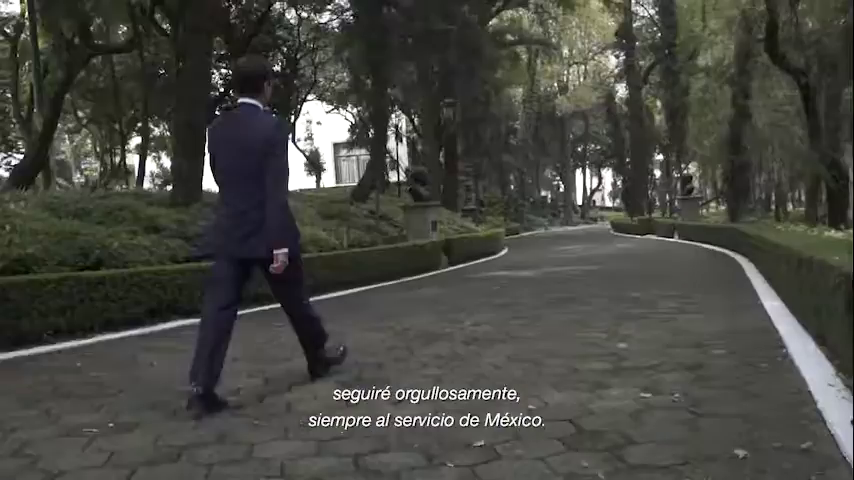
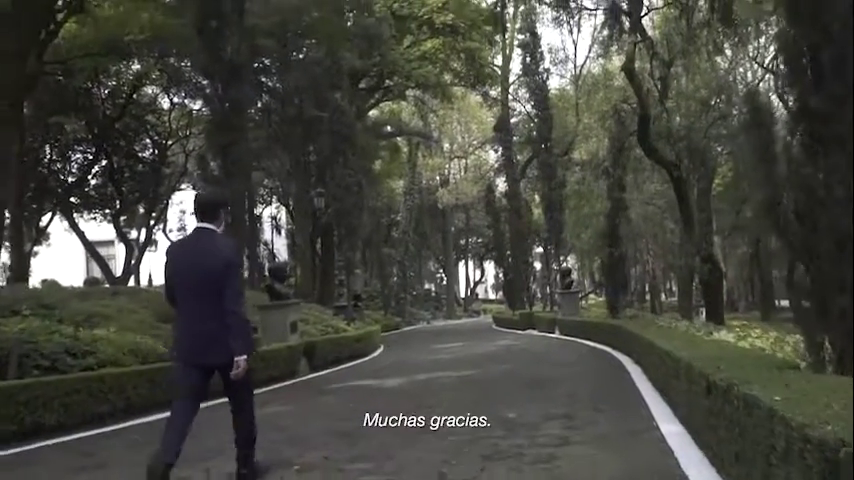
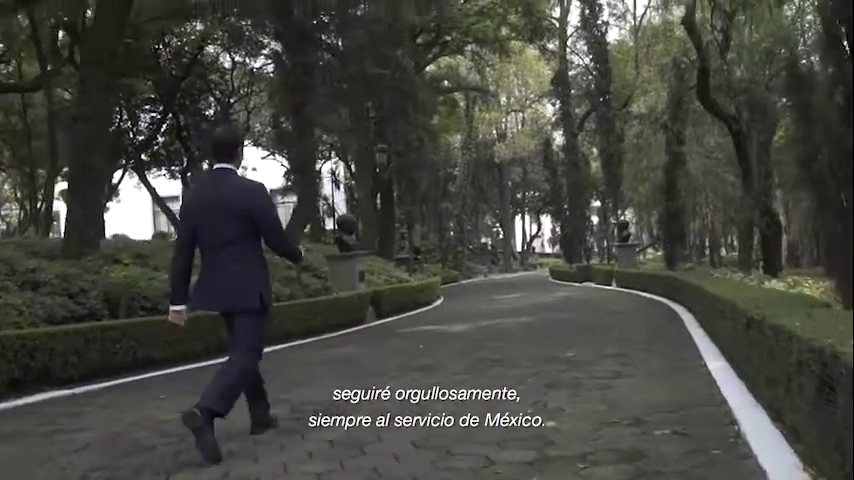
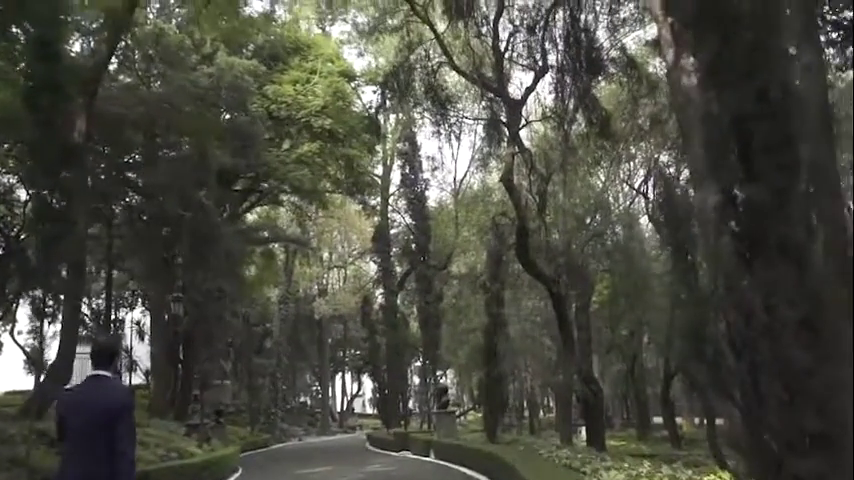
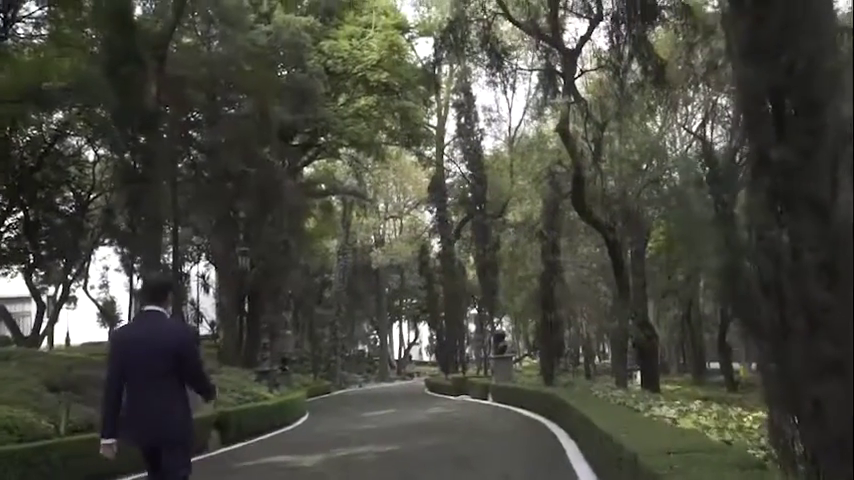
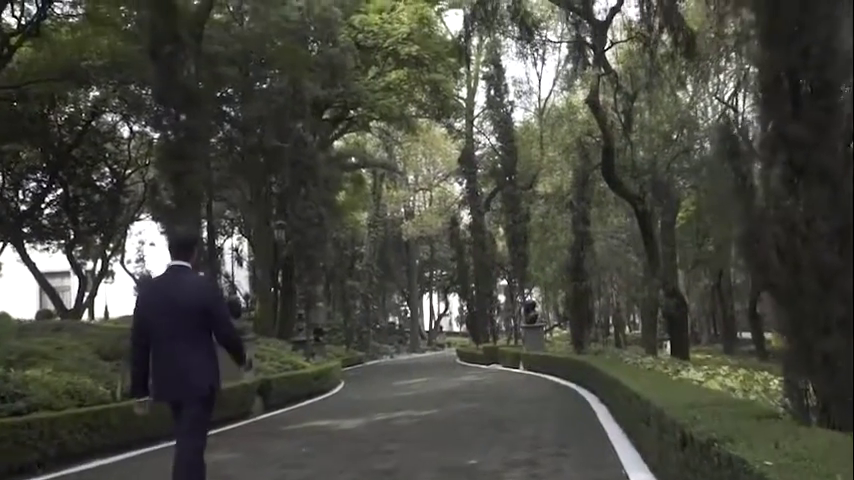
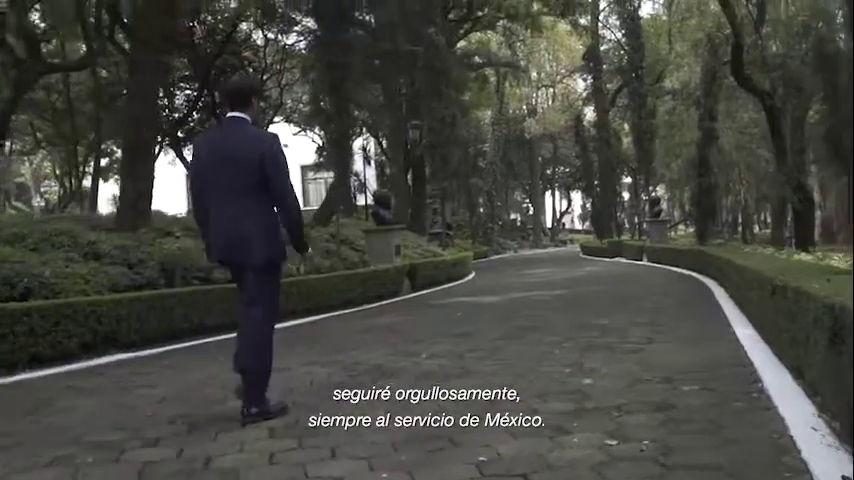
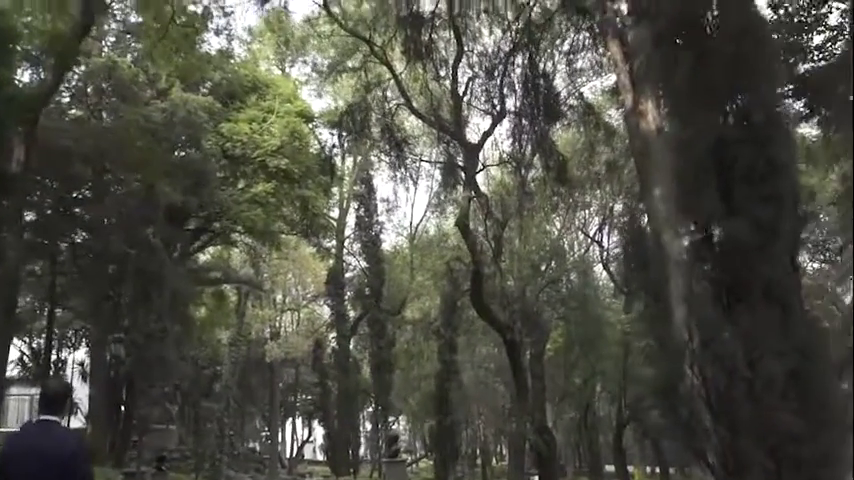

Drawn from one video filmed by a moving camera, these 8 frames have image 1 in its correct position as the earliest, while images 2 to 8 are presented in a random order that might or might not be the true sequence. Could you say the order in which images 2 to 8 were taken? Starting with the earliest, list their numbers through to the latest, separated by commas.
7, 3, 2, 6, 5, 4, 8
